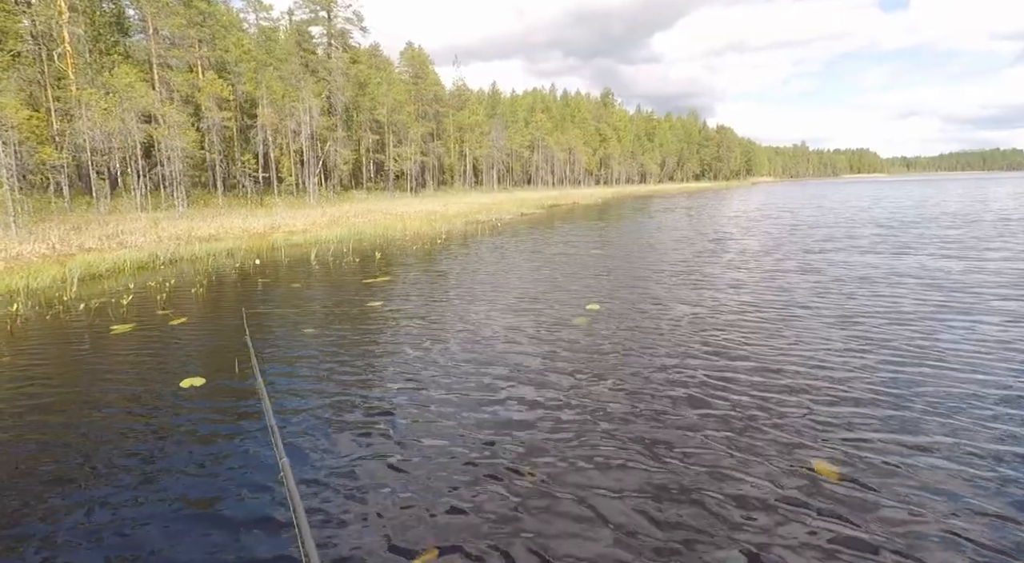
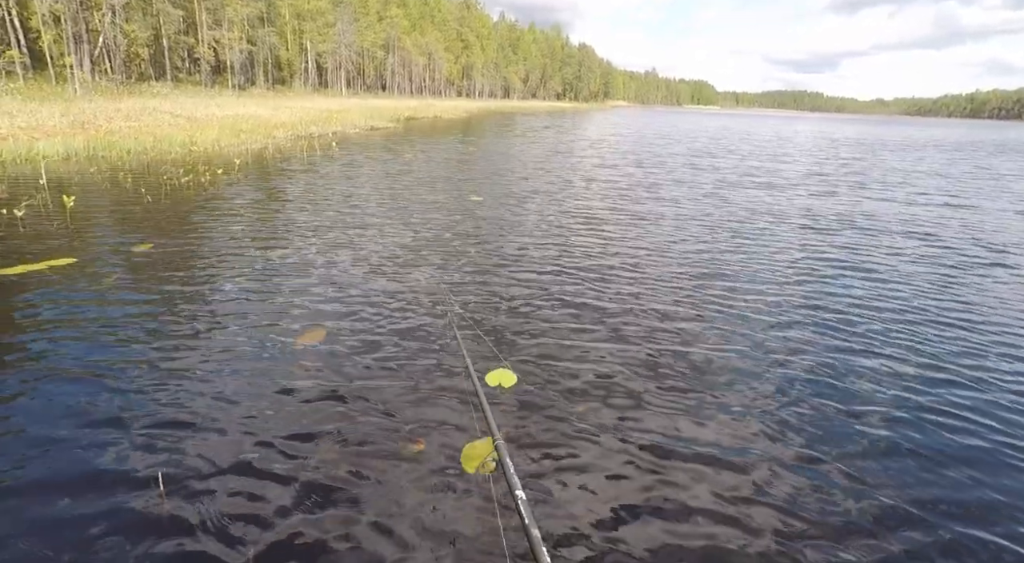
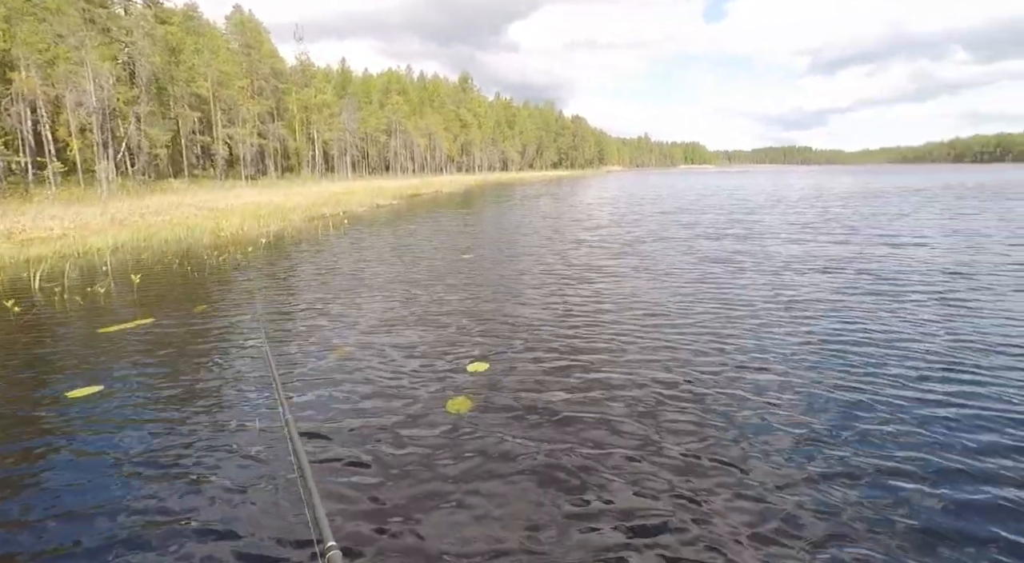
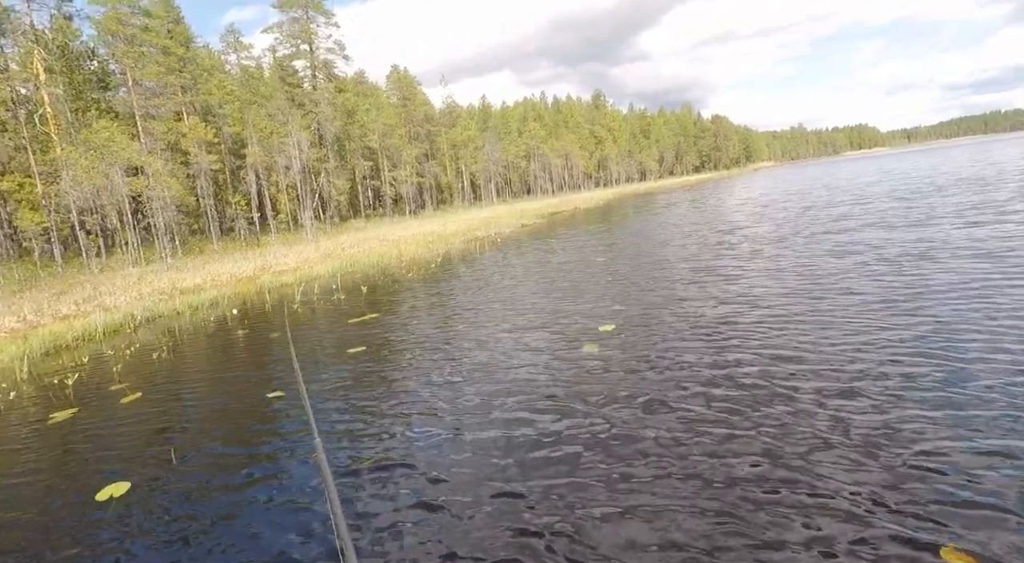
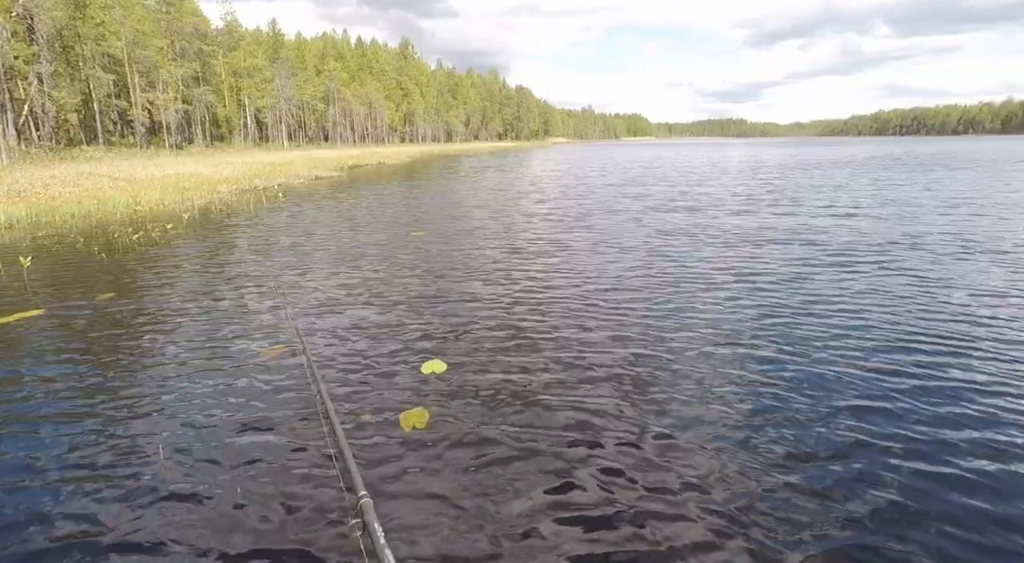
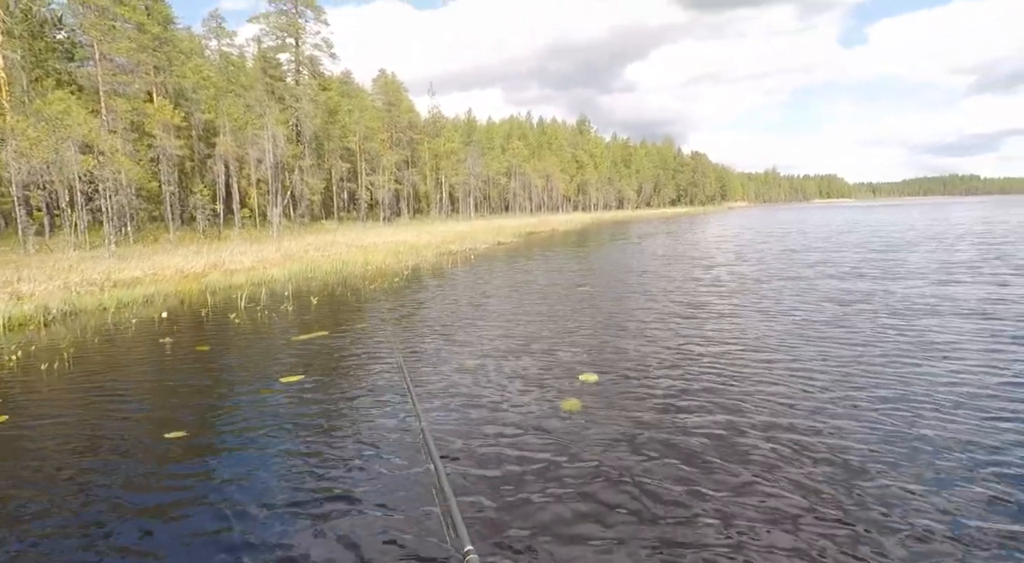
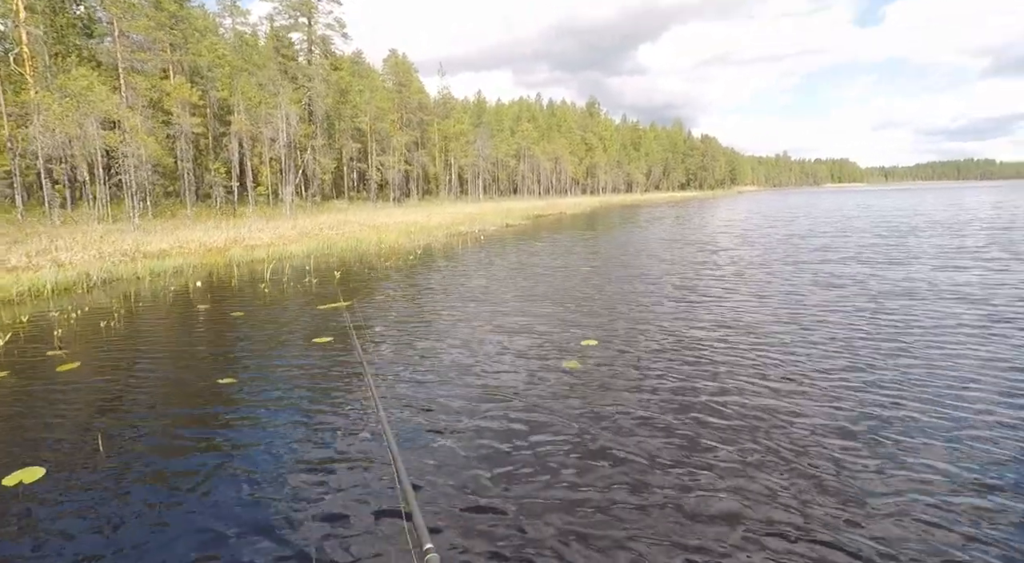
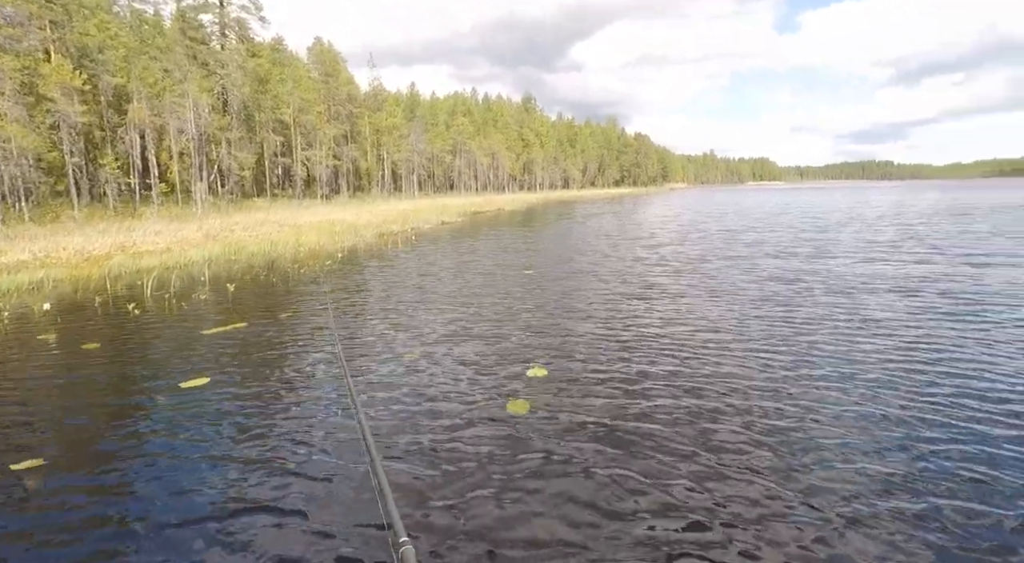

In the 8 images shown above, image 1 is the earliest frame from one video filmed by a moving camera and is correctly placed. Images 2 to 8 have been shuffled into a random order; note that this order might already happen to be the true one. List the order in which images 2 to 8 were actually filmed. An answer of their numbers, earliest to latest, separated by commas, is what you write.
4, 7, 6, 8, 3, 5, 2
